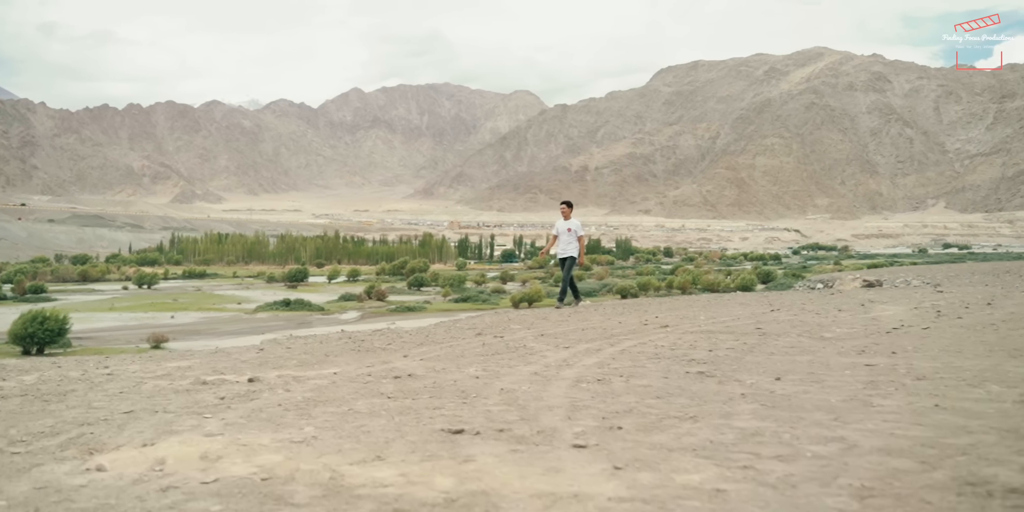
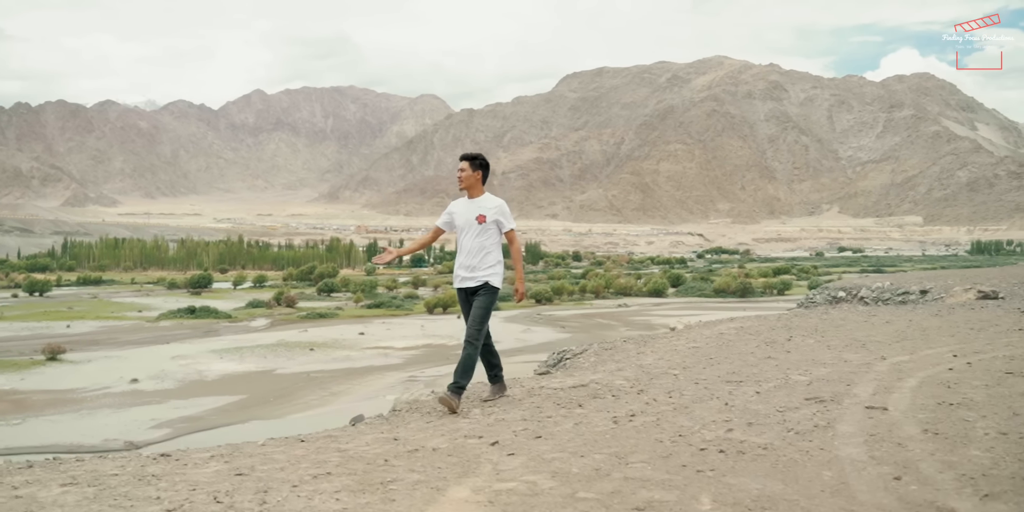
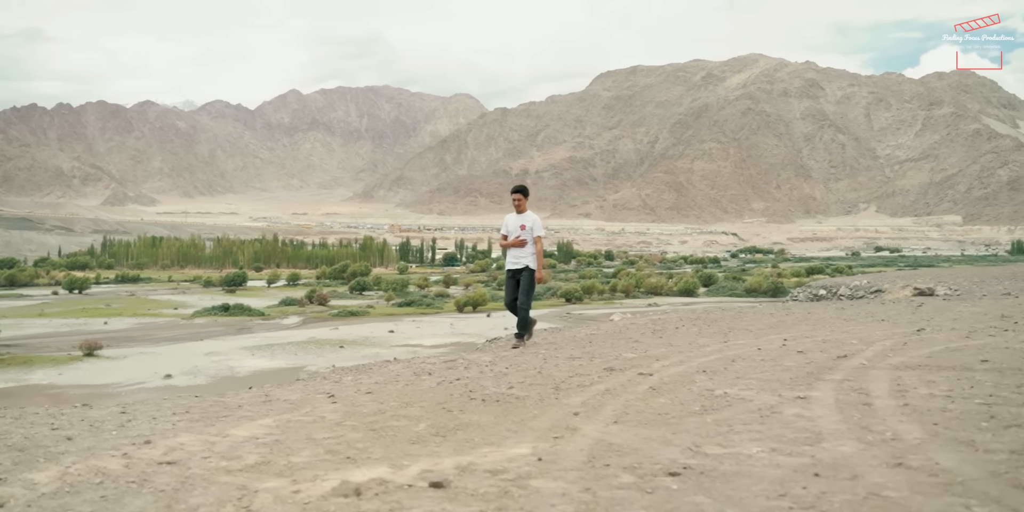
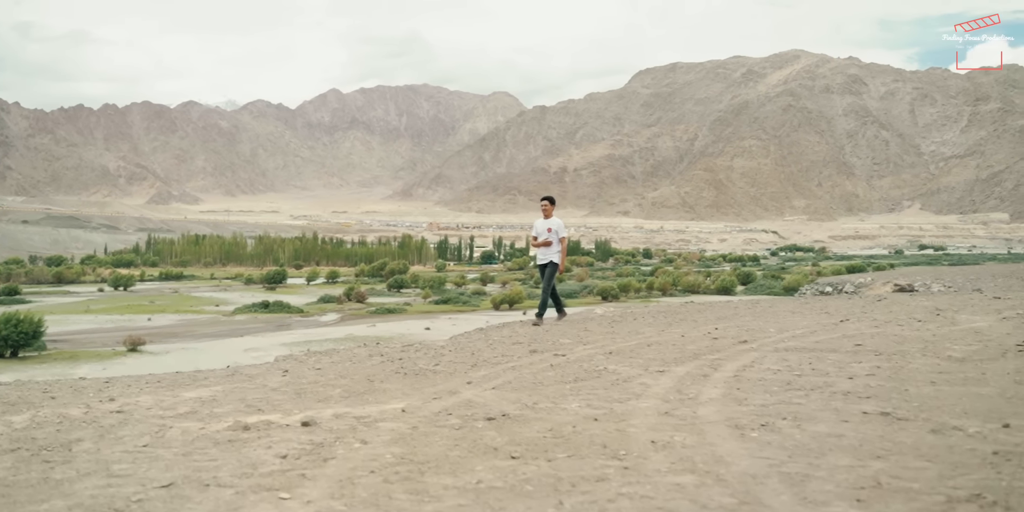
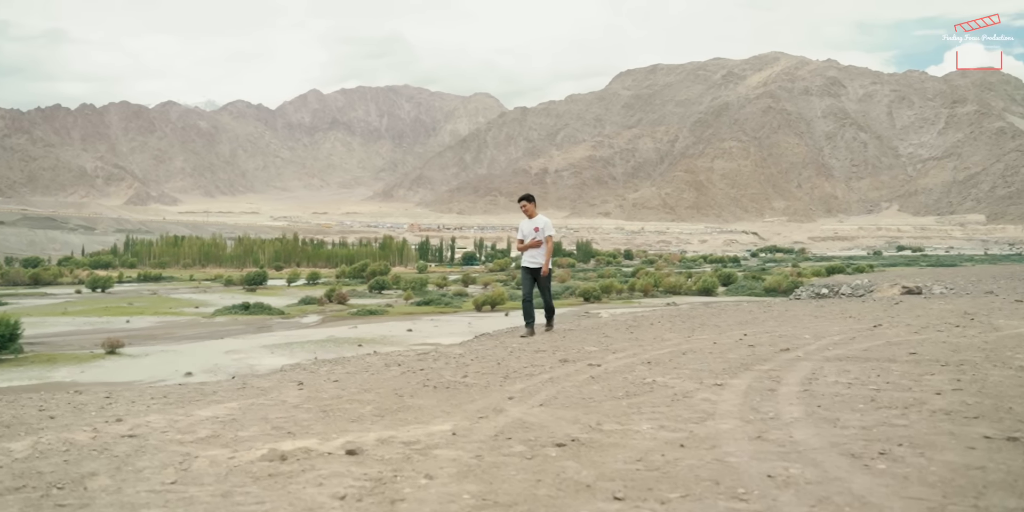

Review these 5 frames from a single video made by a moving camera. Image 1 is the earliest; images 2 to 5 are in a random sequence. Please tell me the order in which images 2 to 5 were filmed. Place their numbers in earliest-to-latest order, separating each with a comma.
4, 5, 3, 2
